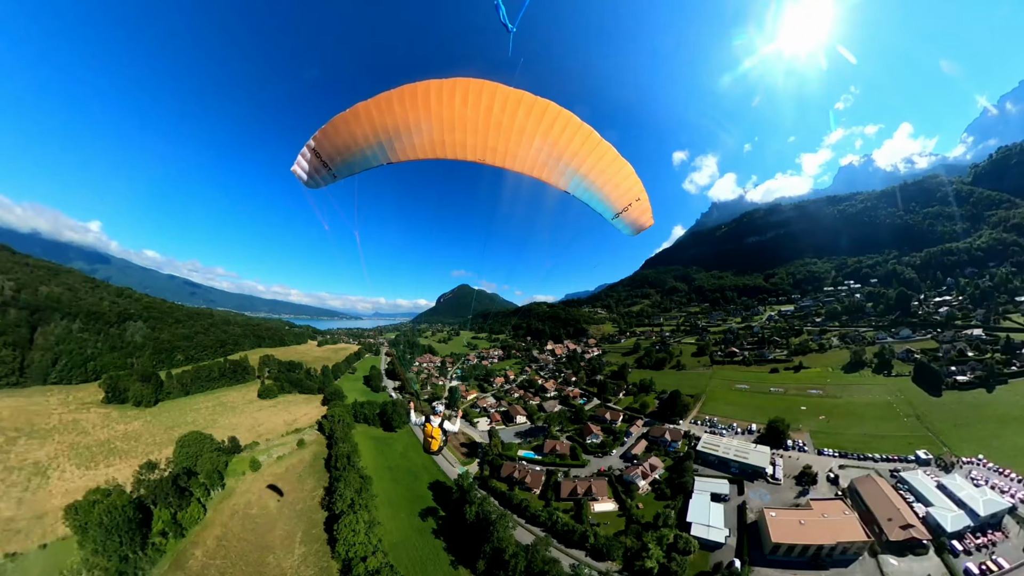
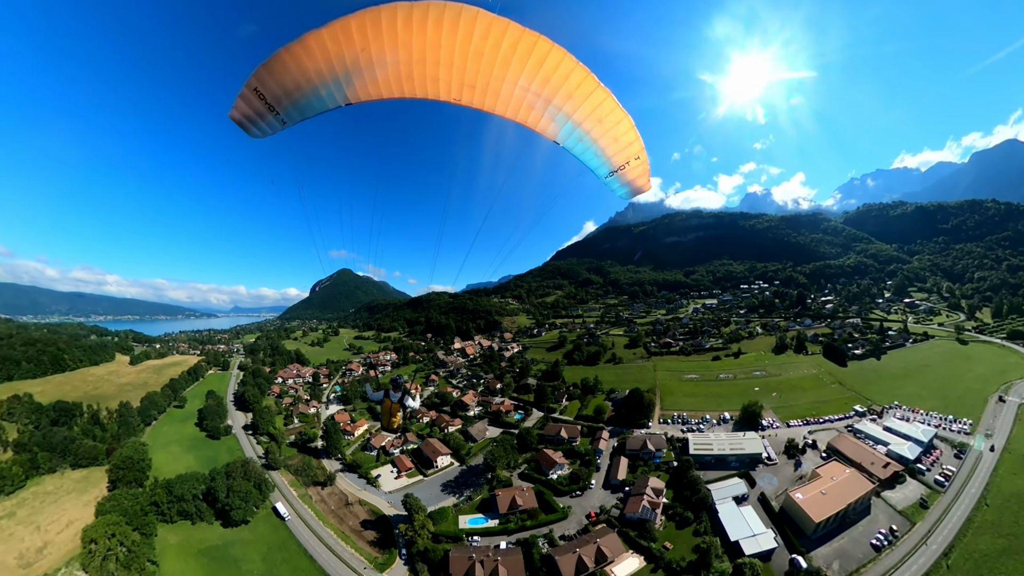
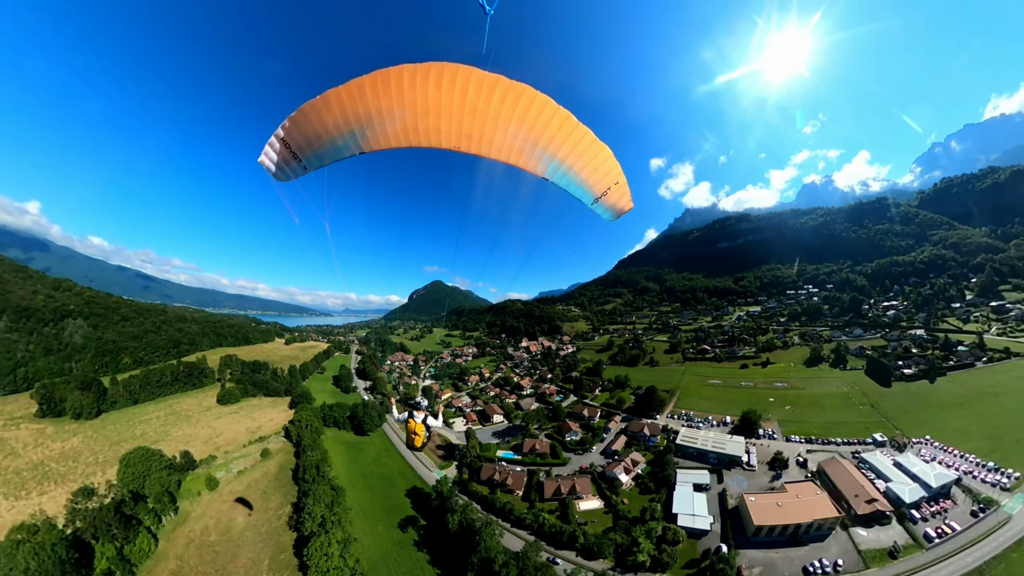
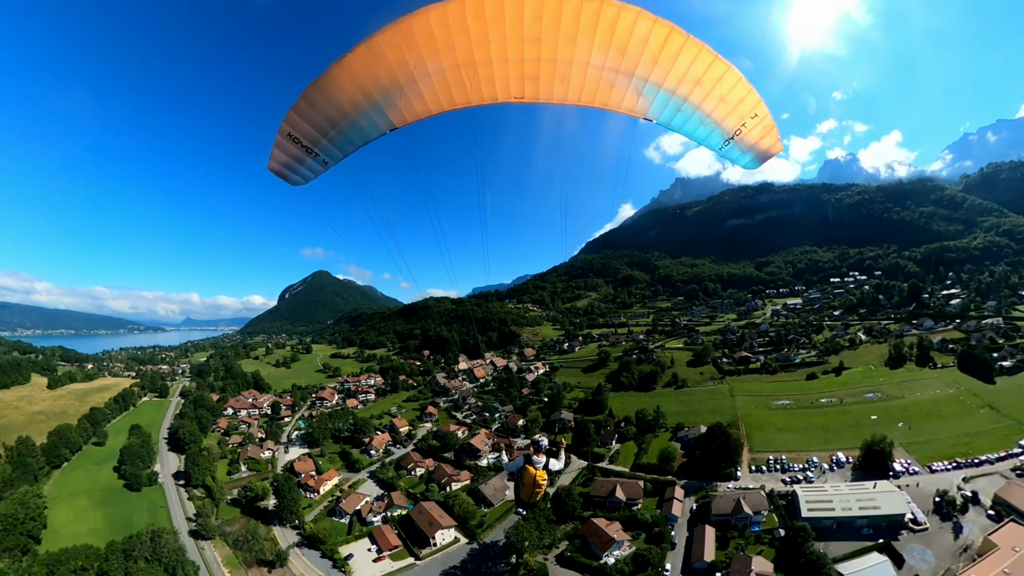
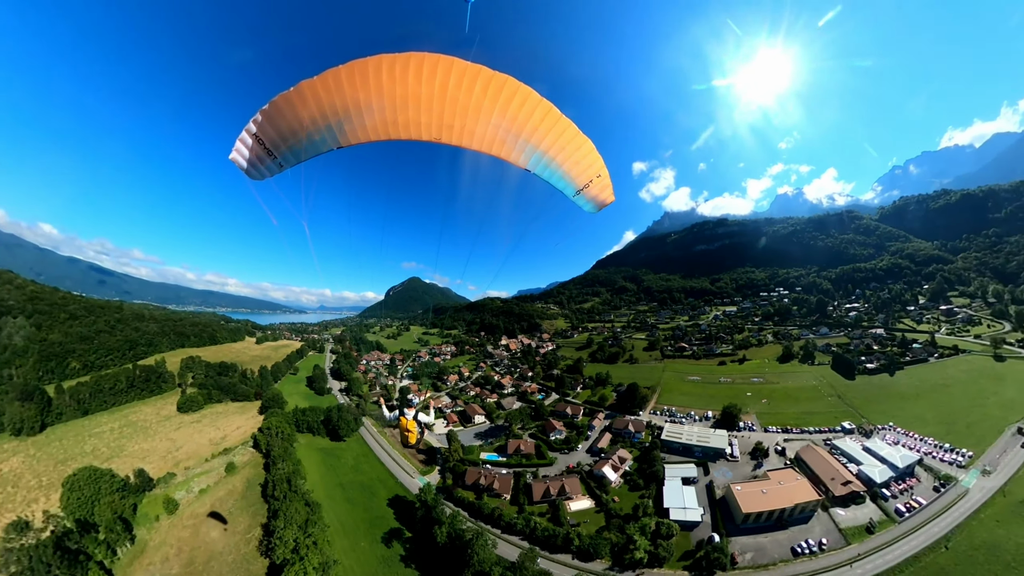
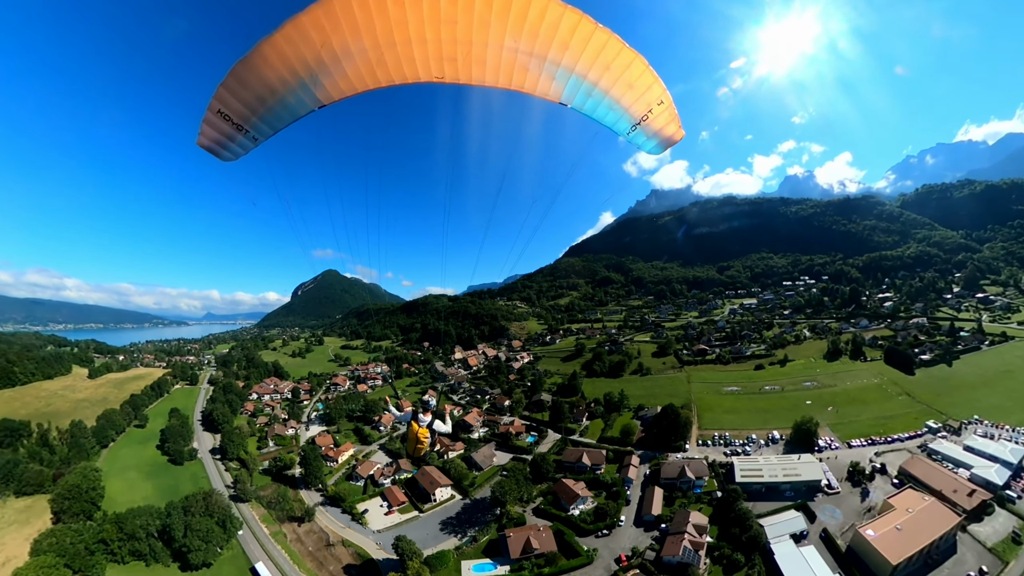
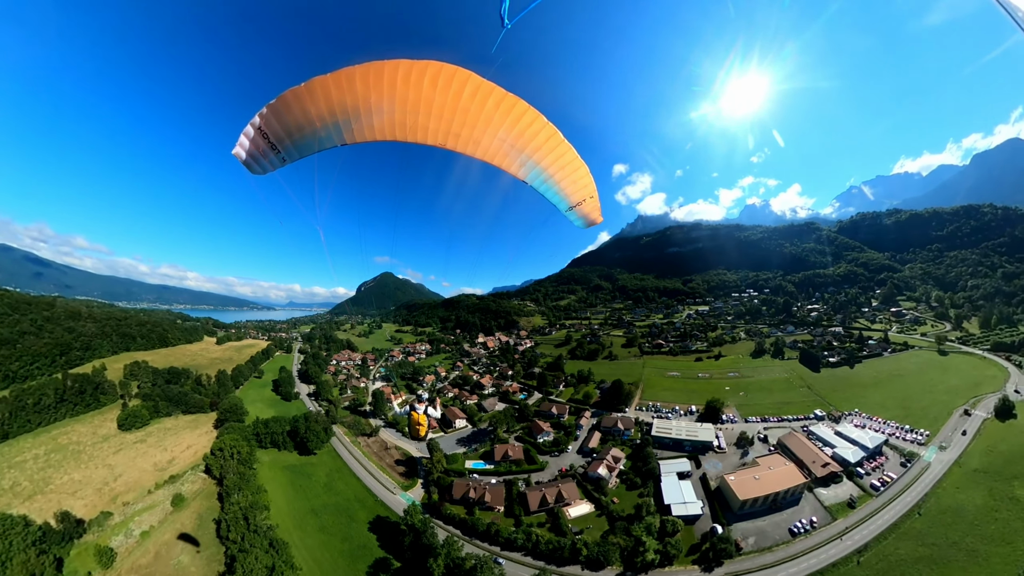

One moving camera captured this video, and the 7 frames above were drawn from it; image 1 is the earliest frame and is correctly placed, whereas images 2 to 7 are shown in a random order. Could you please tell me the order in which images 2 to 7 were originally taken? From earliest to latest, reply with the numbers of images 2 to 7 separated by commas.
3, 5, 7, 2, 6, 4
